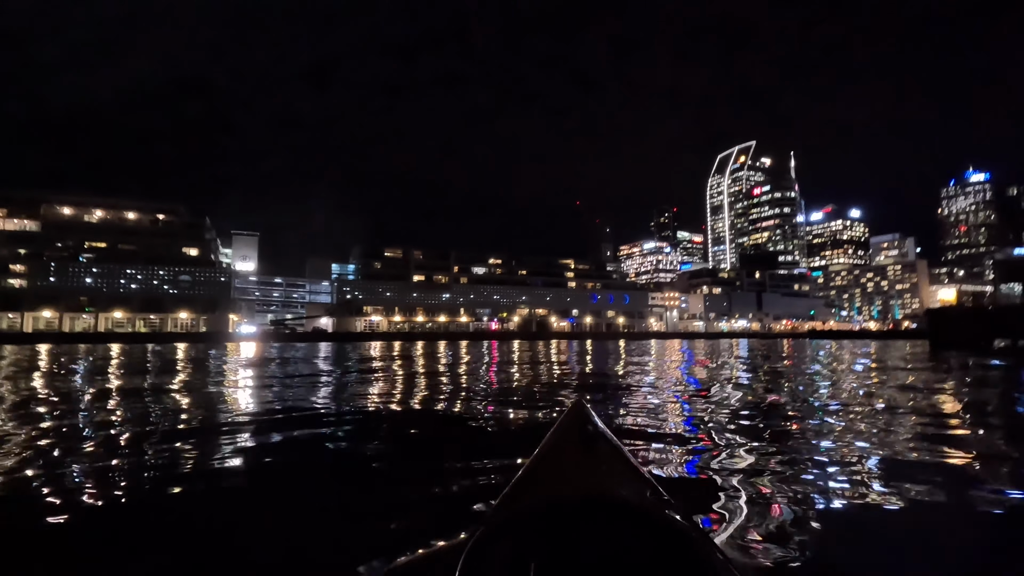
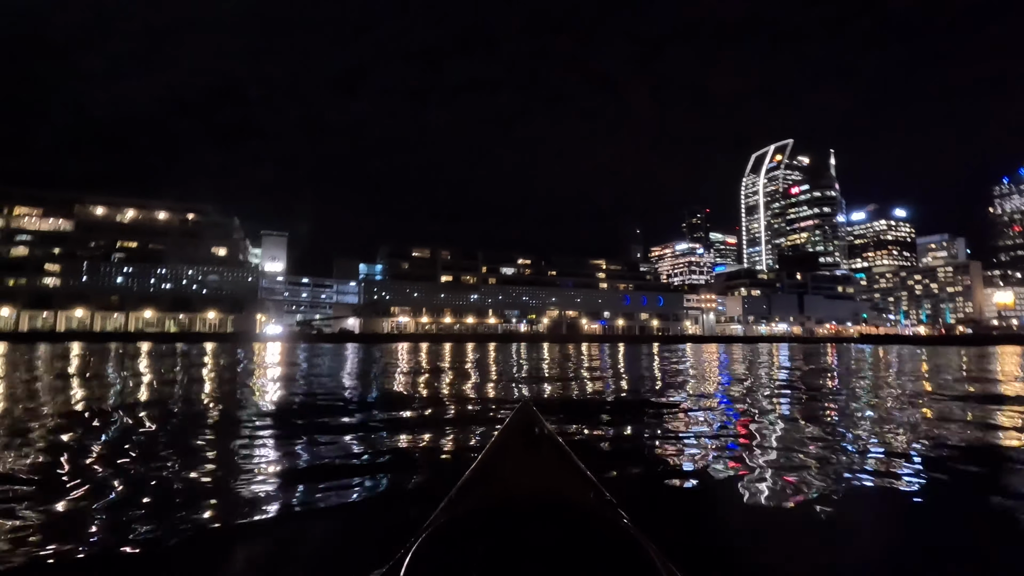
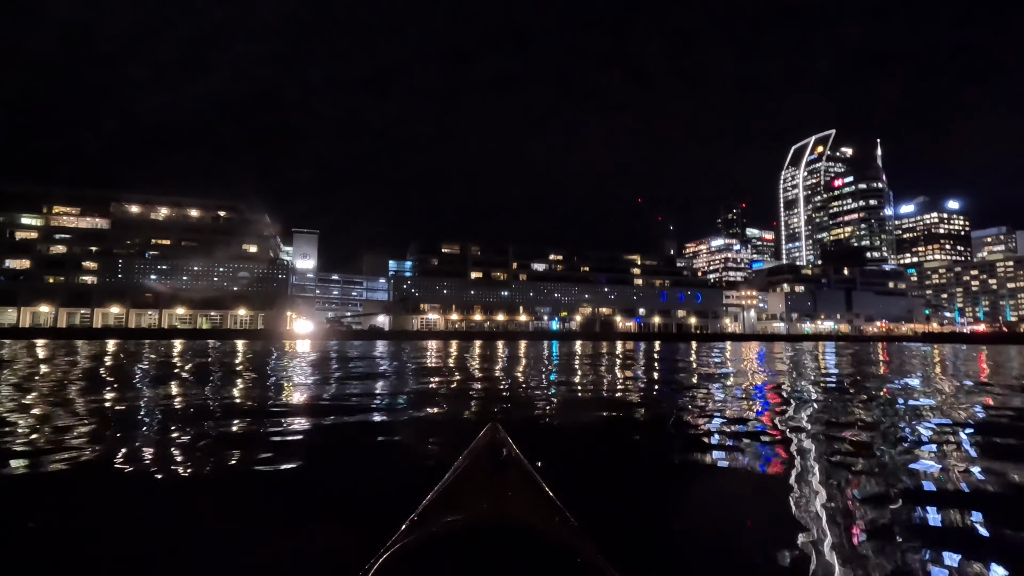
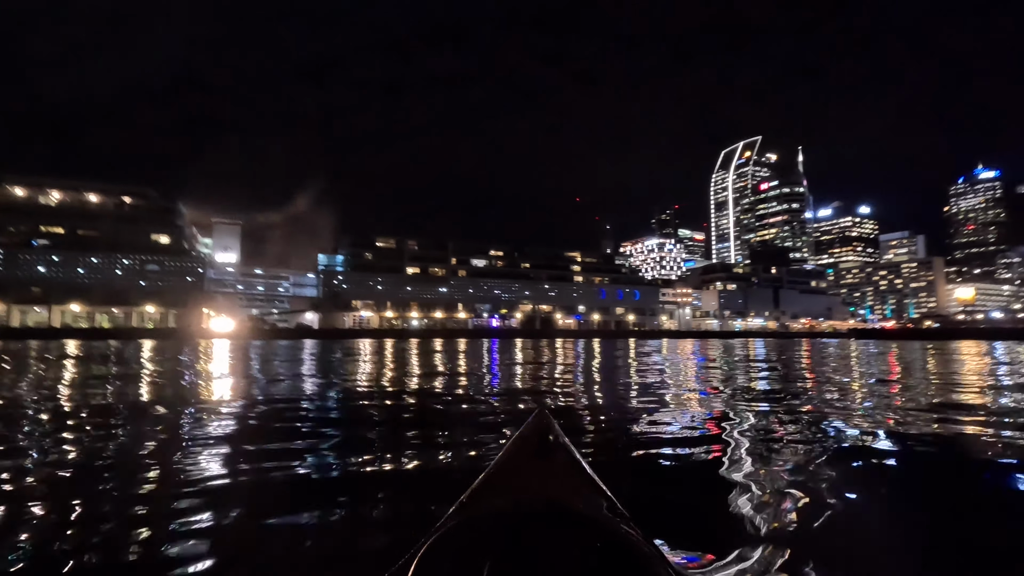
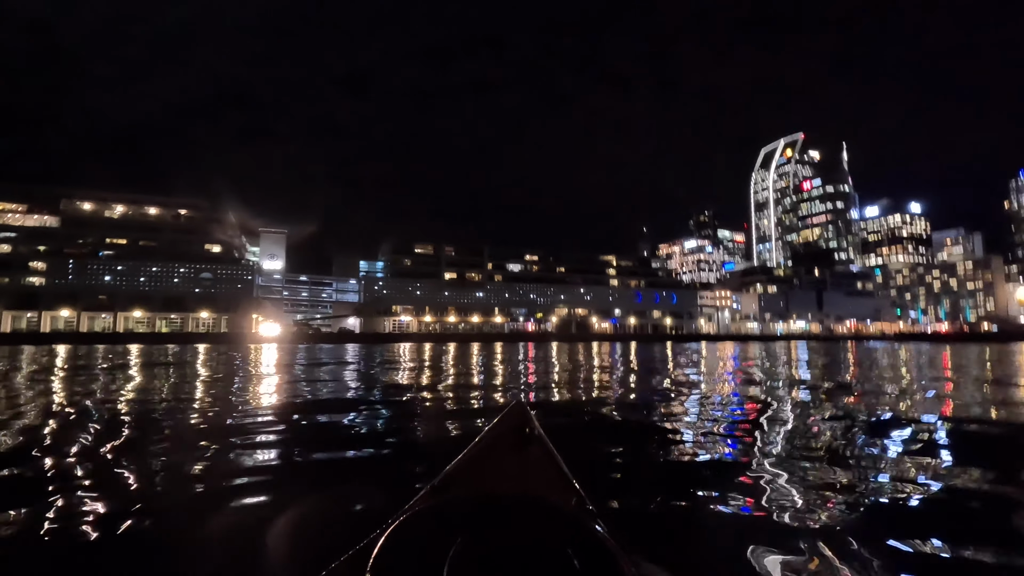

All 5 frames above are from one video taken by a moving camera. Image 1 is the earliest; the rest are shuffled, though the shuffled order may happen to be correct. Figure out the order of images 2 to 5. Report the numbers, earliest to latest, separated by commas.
2, 3, 5, 4
